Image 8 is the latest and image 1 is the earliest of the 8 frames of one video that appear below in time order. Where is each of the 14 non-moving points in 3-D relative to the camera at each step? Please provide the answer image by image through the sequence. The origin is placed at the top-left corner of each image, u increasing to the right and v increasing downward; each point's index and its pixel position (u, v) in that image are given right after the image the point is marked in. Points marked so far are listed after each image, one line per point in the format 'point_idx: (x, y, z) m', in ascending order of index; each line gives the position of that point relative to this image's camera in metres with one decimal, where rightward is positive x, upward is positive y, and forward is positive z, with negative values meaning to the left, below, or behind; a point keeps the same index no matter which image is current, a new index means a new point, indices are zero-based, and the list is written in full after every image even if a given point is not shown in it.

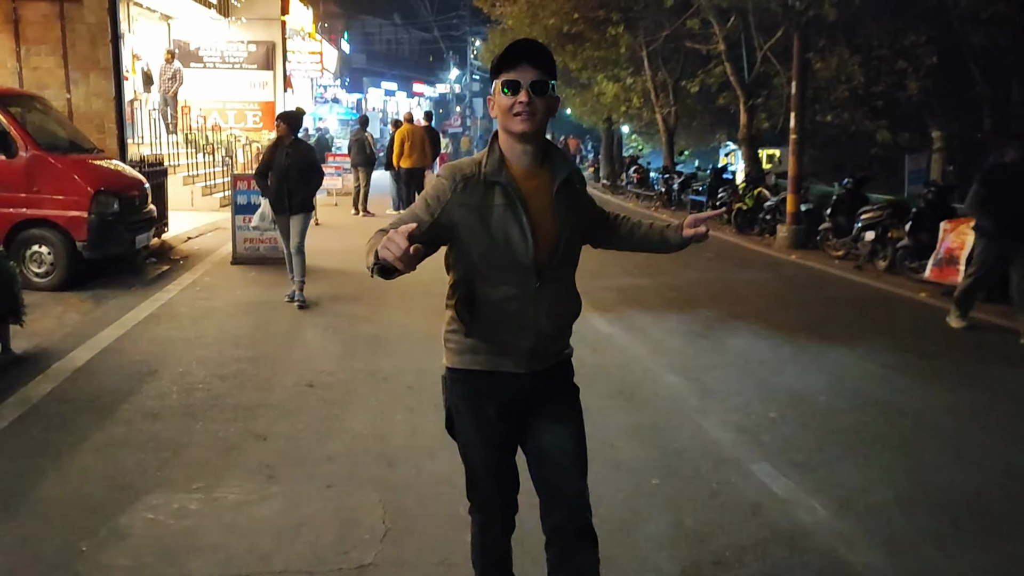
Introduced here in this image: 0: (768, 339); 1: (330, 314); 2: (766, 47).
0: (+2.3, -0.5, +8.4) m
1: (-1.7, -0.3, +9.0) m
2: (+4.8, +4.6, +18.0) m
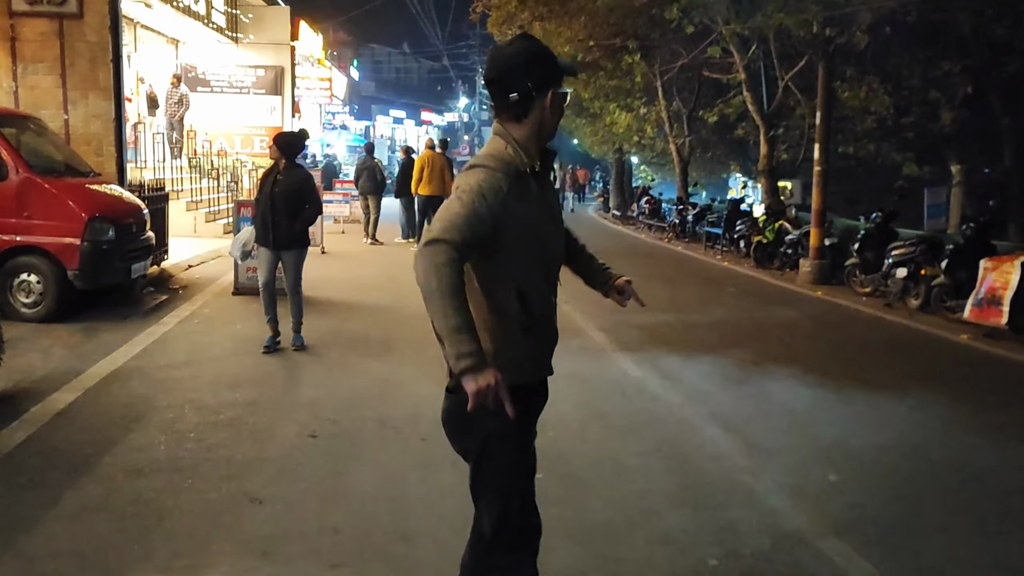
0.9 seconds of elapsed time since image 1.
0: (+2.4, -0.8, +7.8) m
1: (-1.6, -0.6, +8.3) m
2: (+5.1, +3.9, +17.5) m
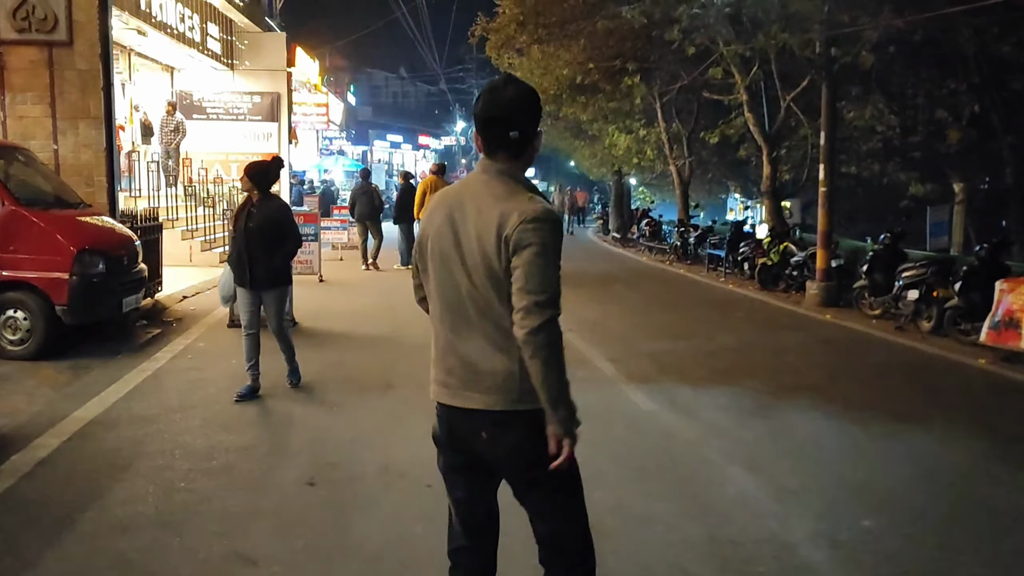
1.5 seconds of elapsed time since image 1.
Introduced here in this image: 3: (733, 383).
0: (+2.5, -1.0, +7.5) m
1: (-1.5, -0.9, +8.0) m
2: (+5.1, +3.5, +17.3) m
3: (+2.0, -0.9, +8.9) m
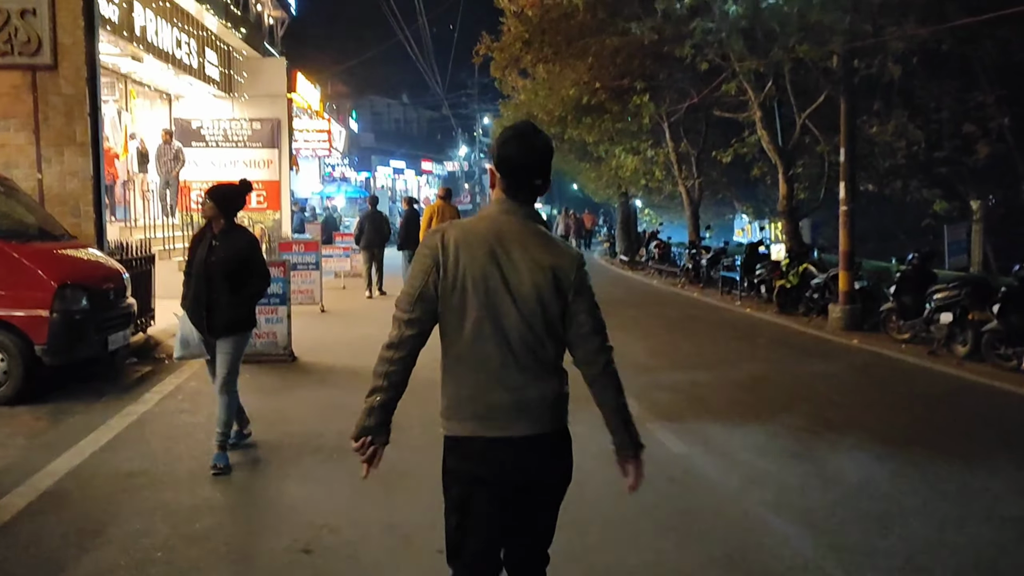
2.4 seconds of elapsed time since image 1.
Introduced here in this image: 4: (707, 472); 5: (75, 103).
0: (+2.6, -1.2, +6.8) m
1: (-1.4, -1.2, +7.3) m
2: (+5.2, +3.1, +16.7) m
3: (+2.2, -1.1, +8.2) m
4: (+1.3, -1.2, +6.4) m
5: (-5.0, +2.1, +10.8) m
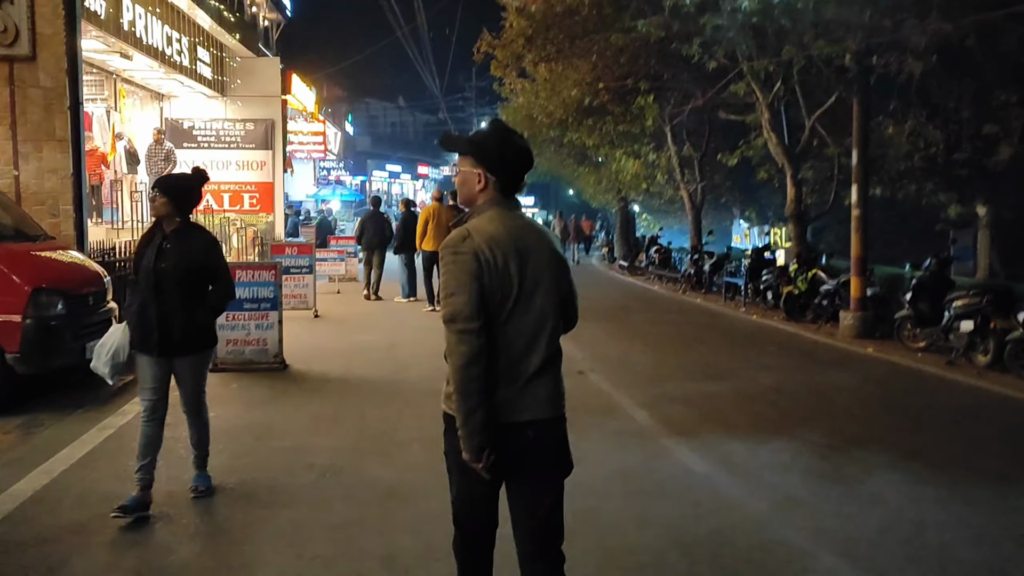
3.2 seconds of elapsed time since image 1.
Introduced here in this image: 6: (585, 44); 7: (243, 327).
0: (+2.7, -1.3, +6.2) m
1: (-1.3, -1.2, +6.8) m
2: (+5.2, +3.0, +16.2) m
3: (+2.2, -1.2, +7.6) m
4: (+1.4, -1.3, +5.9) m
5: (-4.9, +2.1, +10.2) m
6: (+1.3, +4.3, +17.0) m
7: (-2.9, -0.4, +10.4) m
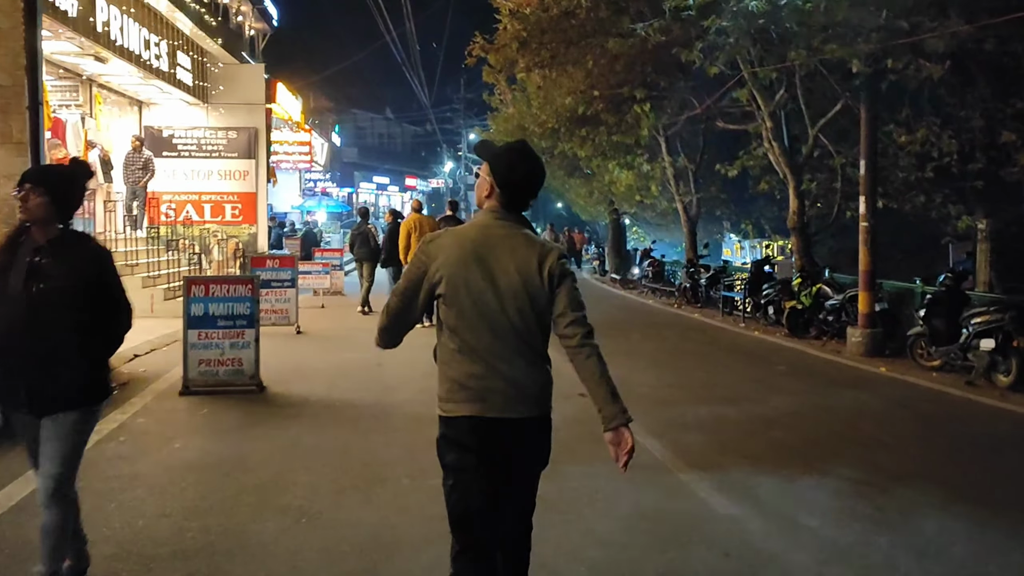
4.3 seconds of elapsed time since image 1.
0: (+2.7, -1.4, +5.5) m
1: (-1.3, -1.3, +6.0) m
2: (+5.1, +2.7, +15.5) m
3: (+2.2, -1.3, +6.9) m
4: (+1.4, -1.4, +5.1) m
5: (-5.0, +1.9, +9.5) m
6: (+1.2, +4.1, +16.3) m
7: (-3.0, -0.6, +9.6) m
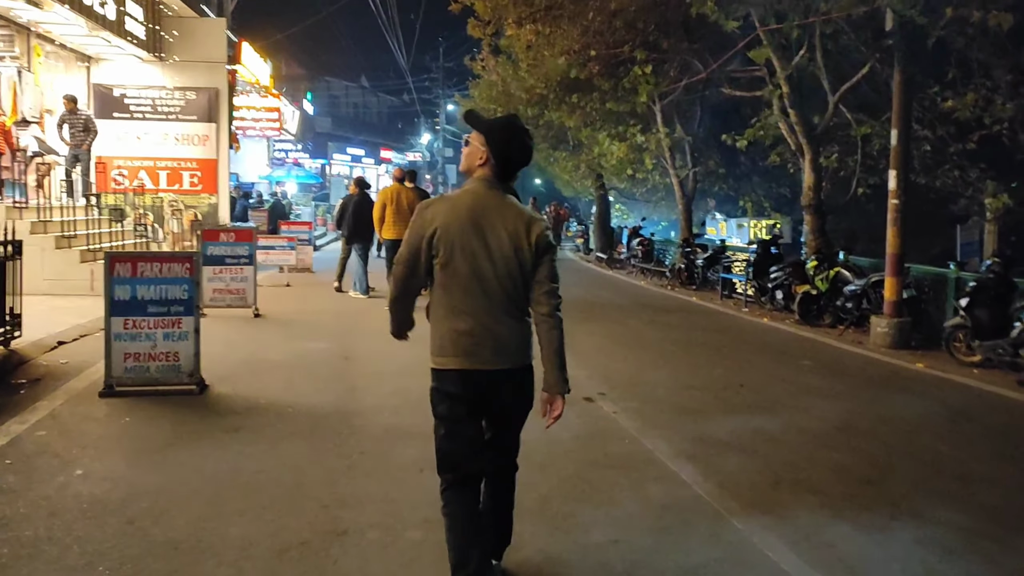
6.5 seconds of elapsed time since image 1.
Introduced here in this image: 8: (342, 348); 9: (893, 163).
0: (+2.7, -1.4, +4.0) m
1: (-1.3, -1.2, +4.4) m
2: (+4.9, +2.9, +14.0) m
3: (+2.2, -1.2, +5.4) m
4: (+1.4, -1.4, +3.6) m
5: (-5.0, +2.1, +7.7) m
6: (+1.0, +4.4, +14.6) m
7: (-3.1, -0.4, +7.9) m
8: (-1.9, -0.7, +10.4) m
9: (+5.2, +1.7, +12.9) m
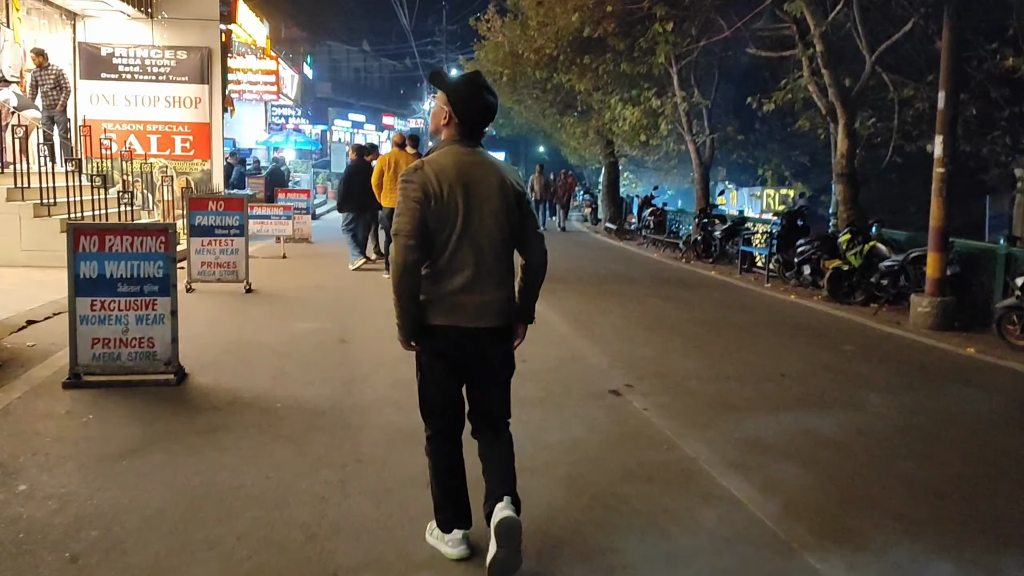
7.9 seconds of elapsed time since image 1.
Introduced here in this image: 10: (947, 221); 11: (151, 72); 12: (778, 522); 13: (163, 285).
0: (+2.9, -1.4, +3.1) m
1: (-1.2, -1.2, +3.5) m
2: (+5.1, +3.3, +12.9) m
3: (+2.4, -1.2, +4.4) m
4: (+1.6, -1.4, +2.7) m
5: (-4.8, +2.3, +6.6) m
6: (+1.2, +4.8, +13.5) m
7: (-2.9, -0.2, +7.0) m
8: (-1.7, -0.4, +9.4) m
9: (+5.4, +2.0, +11.9) m
10: (+5.5, +0.8, +11.9) m
11: (-7.2, +4.3, +18.9) m
12: (+1.3, -1.1, +4.6) m
13: (-2.6, 0.0, +7.1) m
